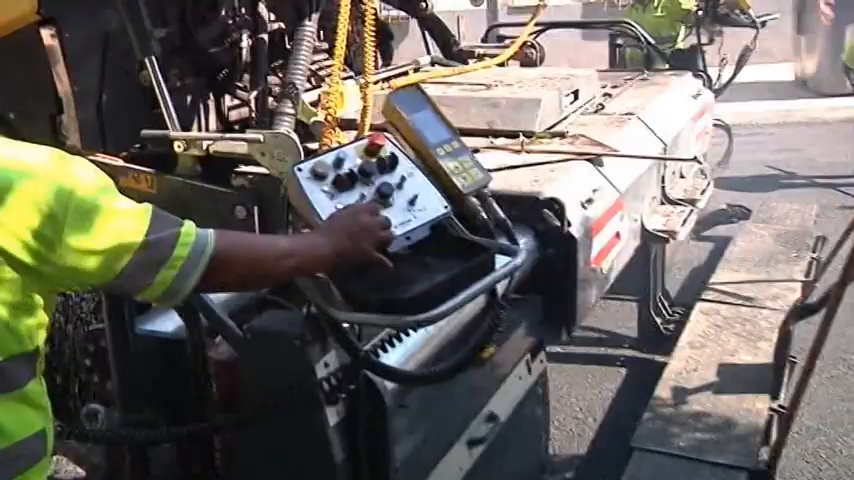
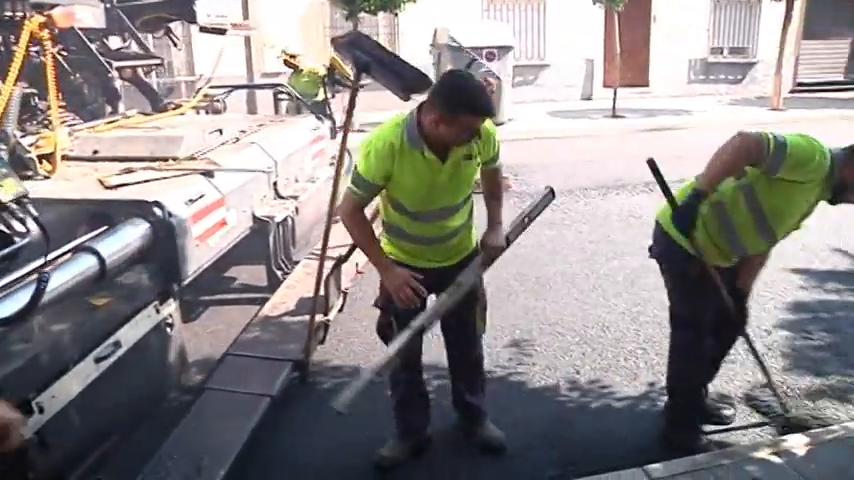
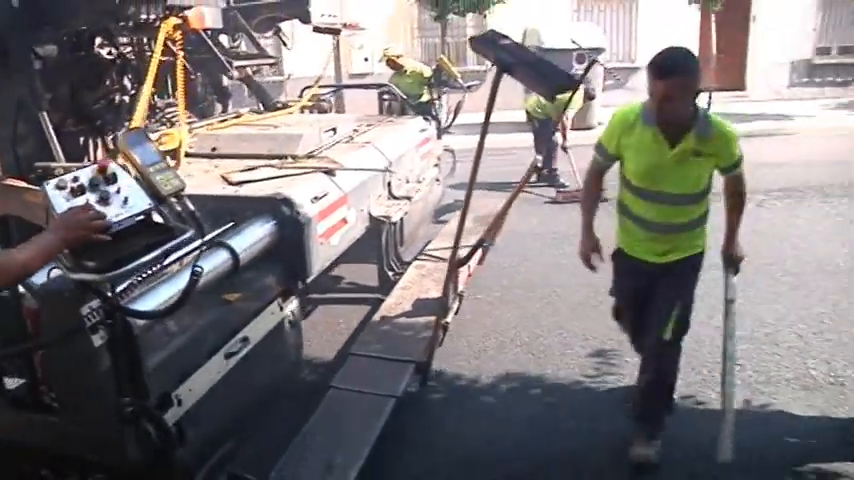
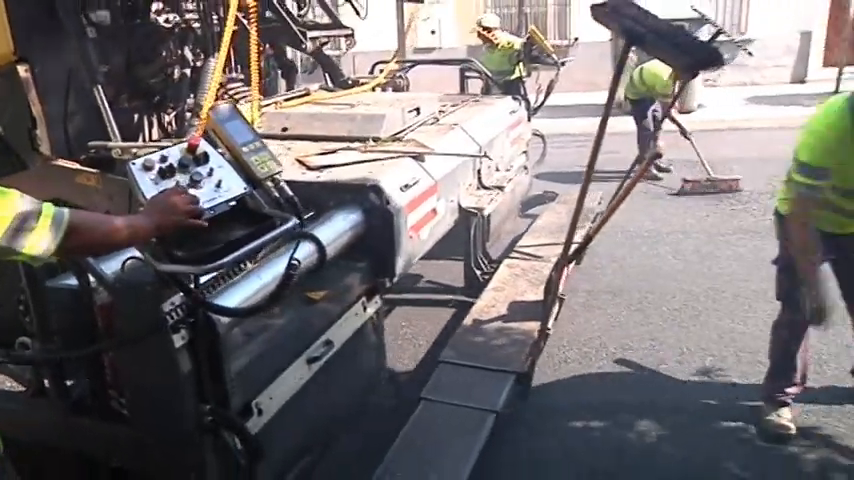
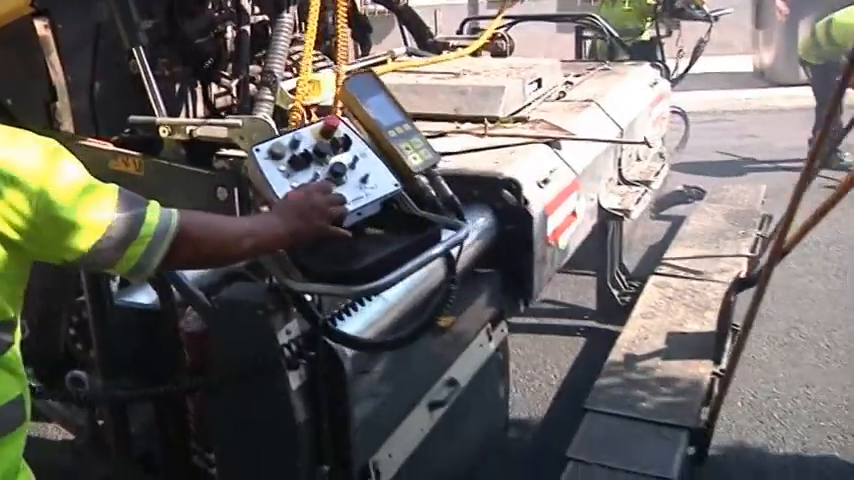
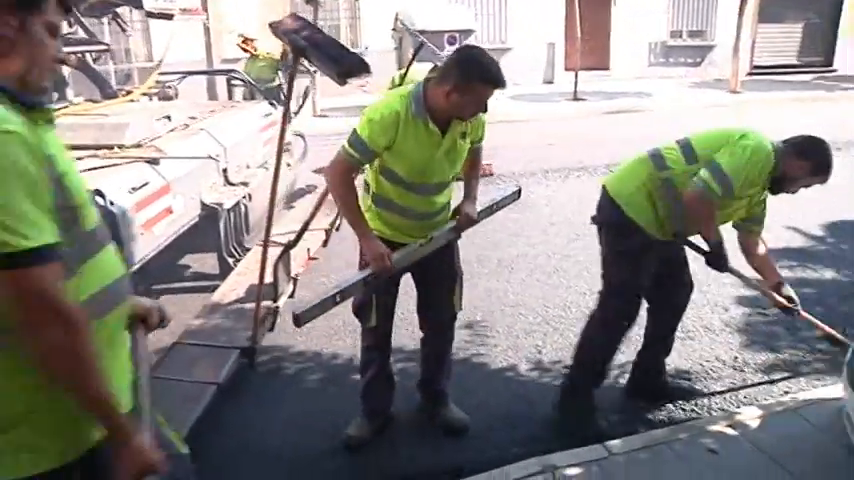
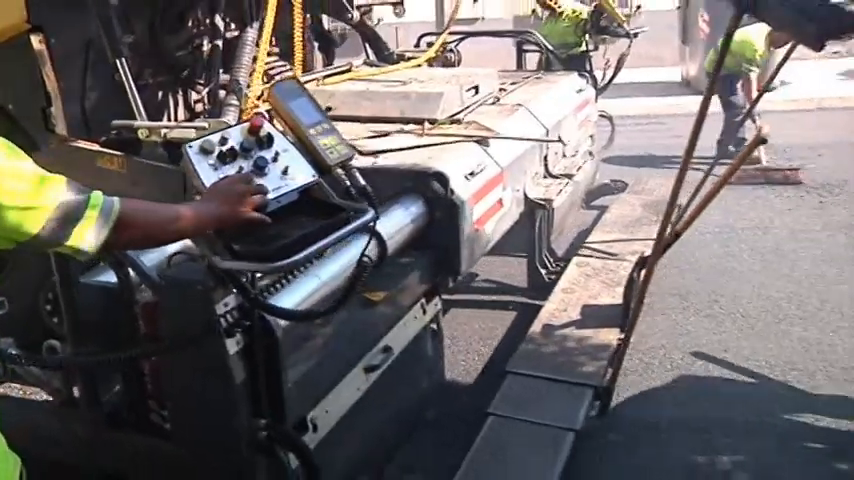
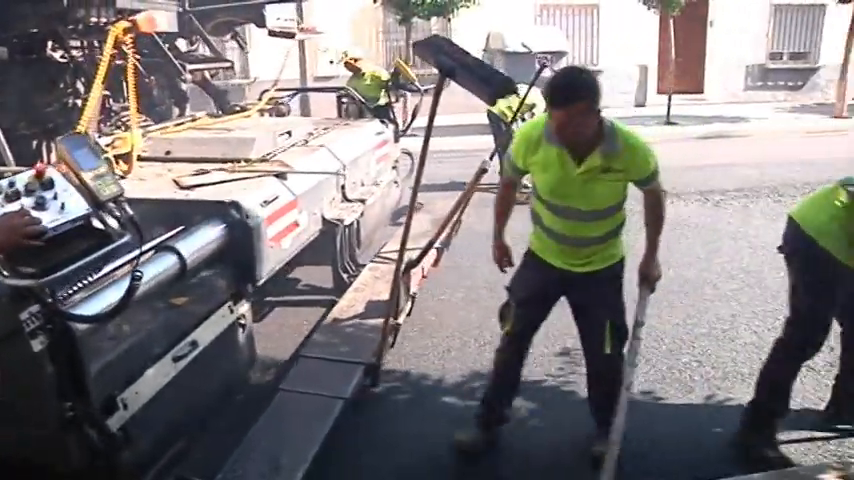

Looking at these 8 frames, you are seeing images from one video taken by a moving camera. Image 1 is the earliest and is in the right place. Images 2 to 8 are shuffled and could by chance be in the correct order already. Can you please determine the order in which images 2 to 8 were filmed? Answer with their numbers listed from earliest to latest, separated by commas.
5, 7, 4, 3, 8, 2, 6
